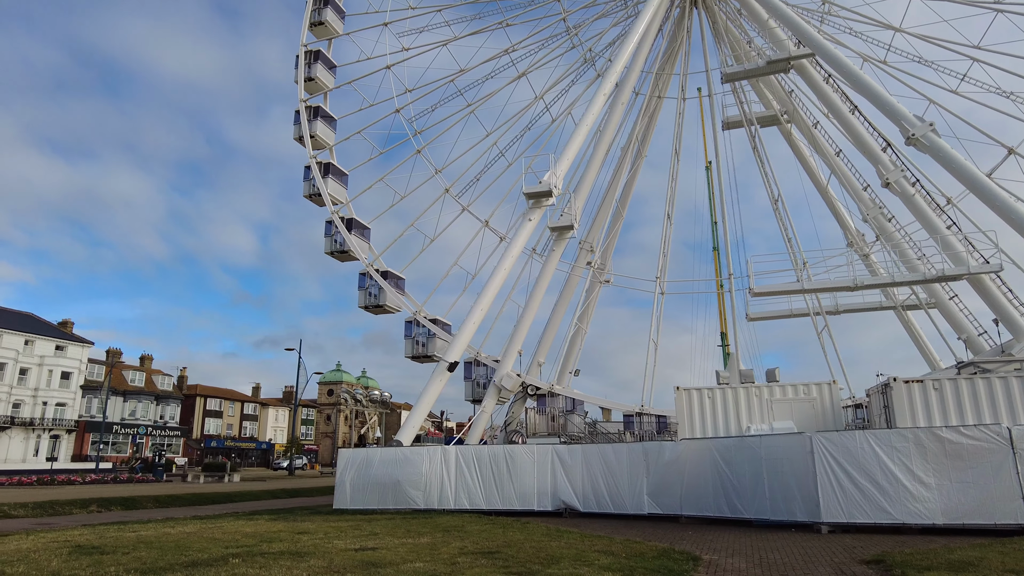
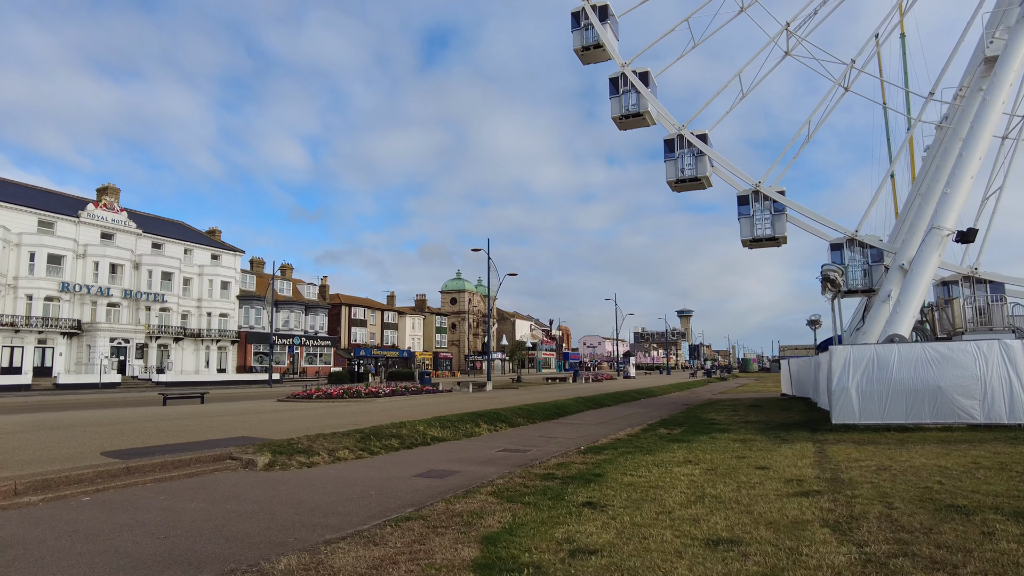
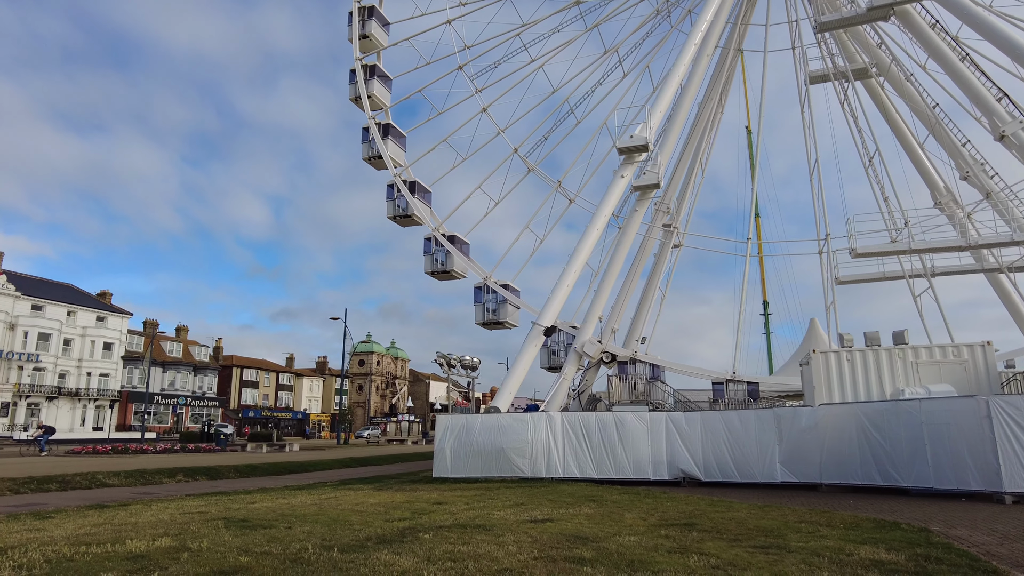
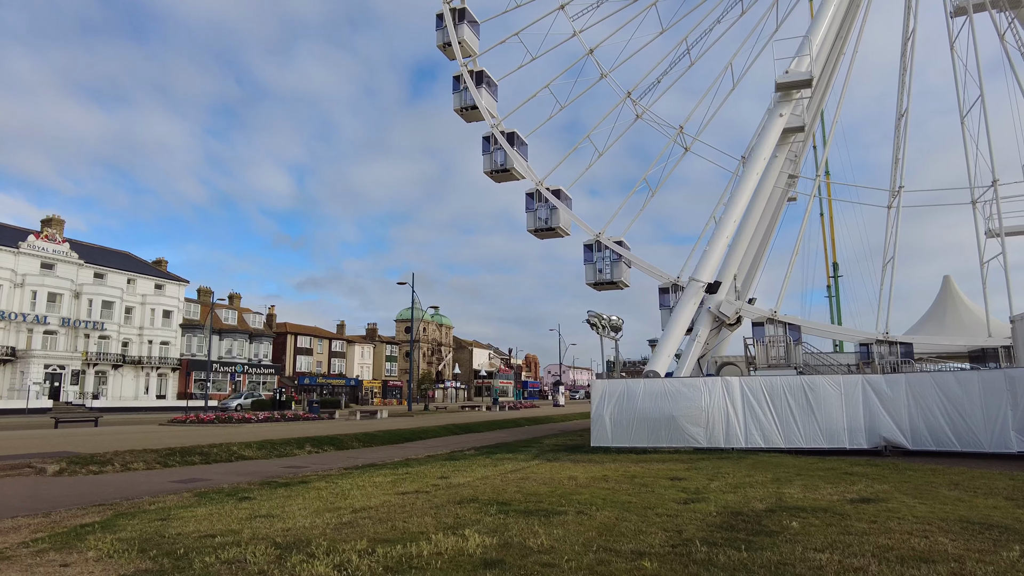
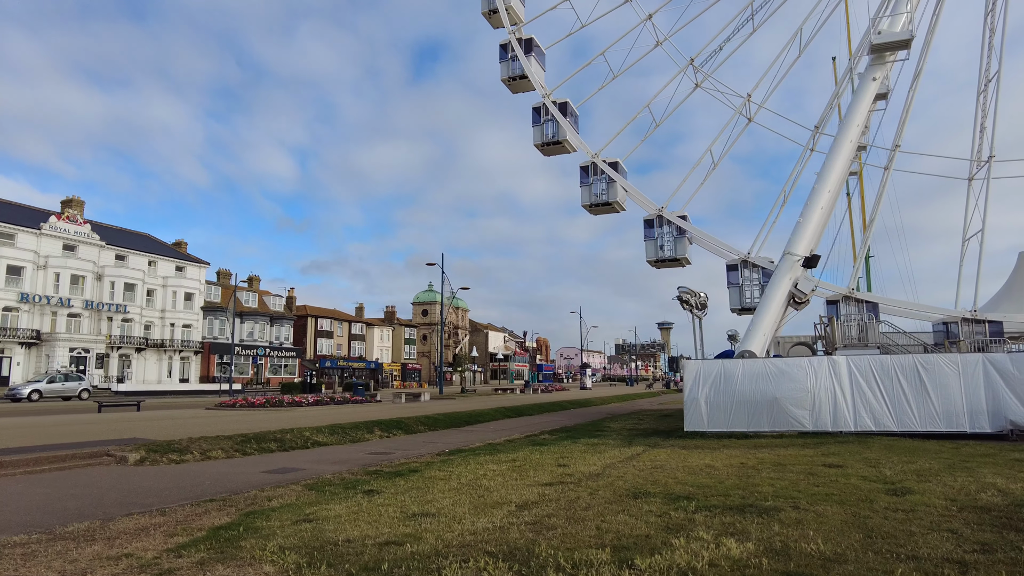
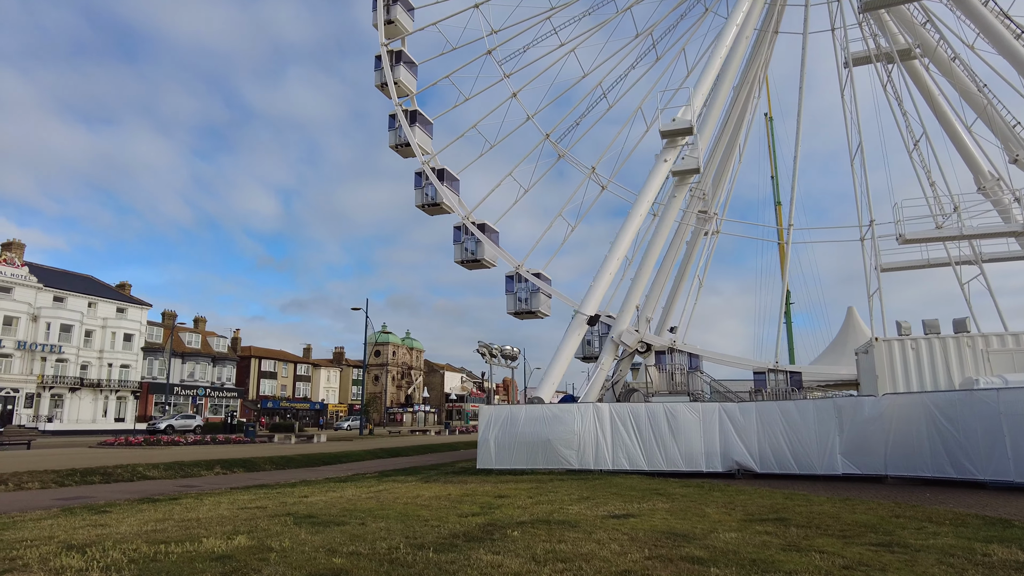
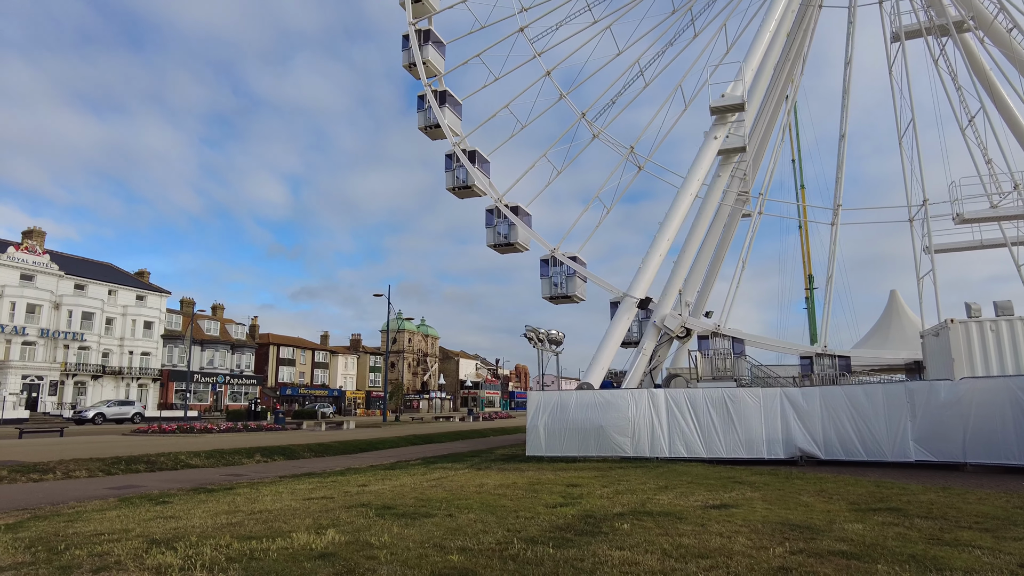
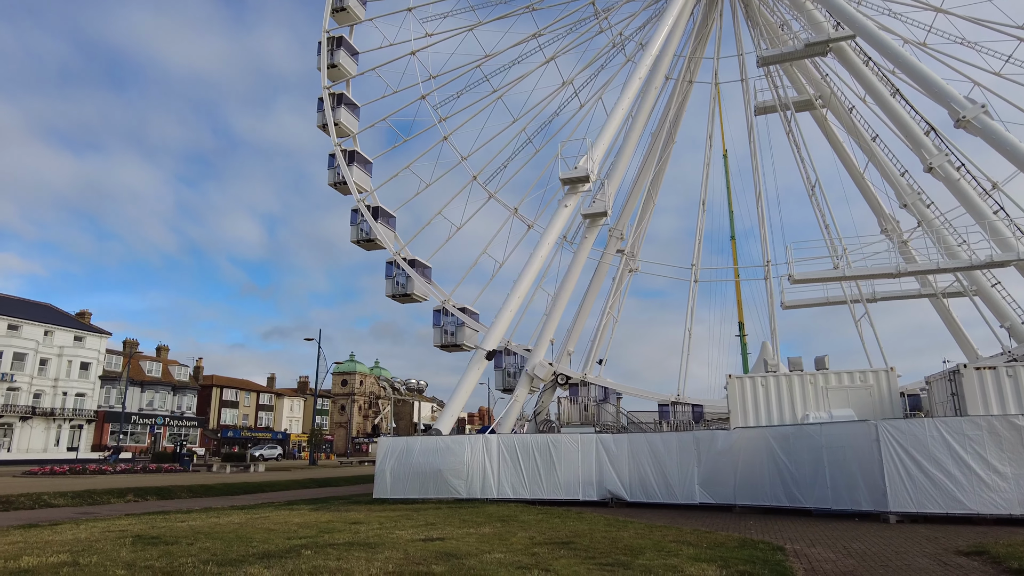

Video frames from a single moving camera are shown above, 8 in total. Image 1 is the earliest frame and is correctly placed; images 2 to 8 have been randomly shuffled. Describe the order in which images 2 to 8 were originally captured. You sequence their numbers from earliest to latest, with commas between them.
8, 3, 6, 7, 4, 5, 2
